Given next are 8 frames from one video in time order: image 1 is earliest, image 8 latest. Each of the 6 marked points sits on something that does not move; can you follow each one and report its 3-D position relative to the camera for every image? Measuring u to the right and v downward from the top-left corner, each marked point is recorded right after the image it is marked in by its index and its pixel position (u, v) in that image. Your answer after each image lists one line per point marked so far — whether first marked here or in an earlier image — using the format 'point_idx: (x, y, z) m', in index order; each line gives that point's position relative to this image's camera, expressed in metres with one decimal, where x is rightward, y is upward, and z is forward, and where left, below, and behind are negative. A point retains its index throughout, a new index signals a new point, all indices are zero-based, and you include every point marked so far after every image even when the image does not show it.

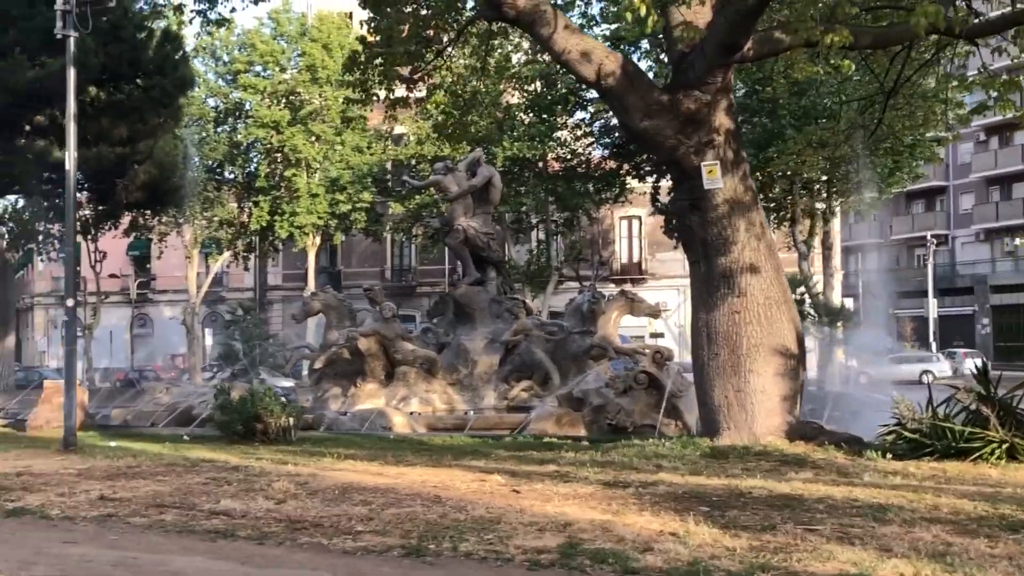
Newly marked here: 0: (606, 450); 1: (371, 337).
0: (+0.8, -1.4, +9.5) m
1: (-2.4, -0.8, +18.9) m
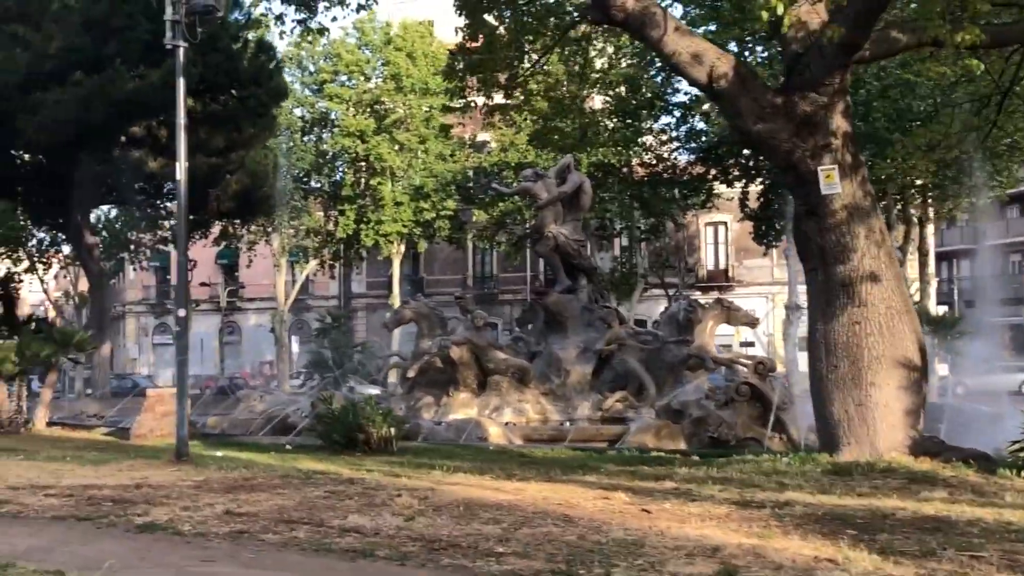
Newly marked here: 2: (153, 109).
0: (+1.8, -1.5, +9.3) m
1: (-0.8, -1.0, +18.8) m
2: (-5.9, +3.0, +18.4) m
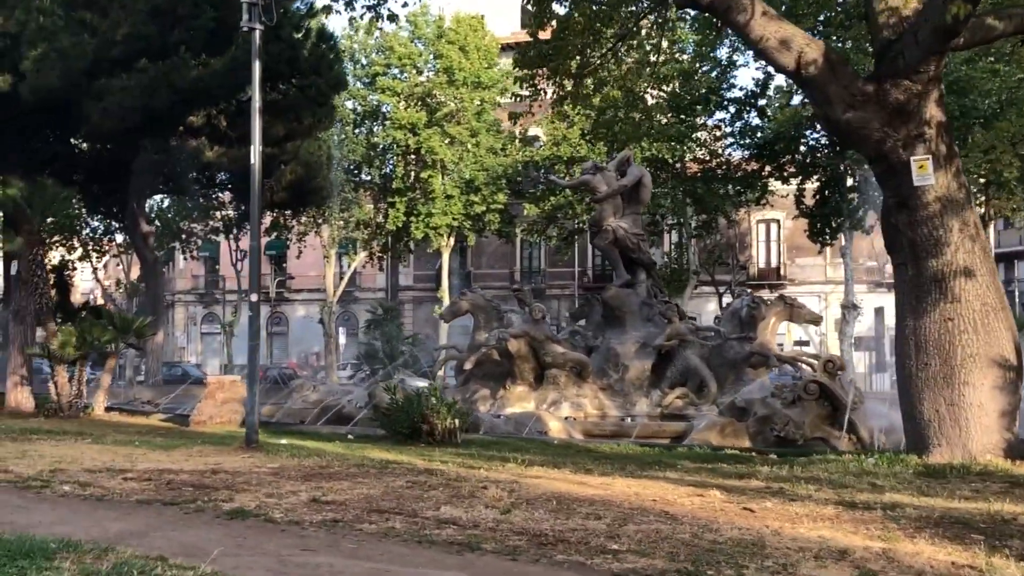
0: (+2.4, -1.5, +9.0) m
1: (+0.2, -0.9, +18.6) m
2: (-4.9, +3.2, +18.4) m
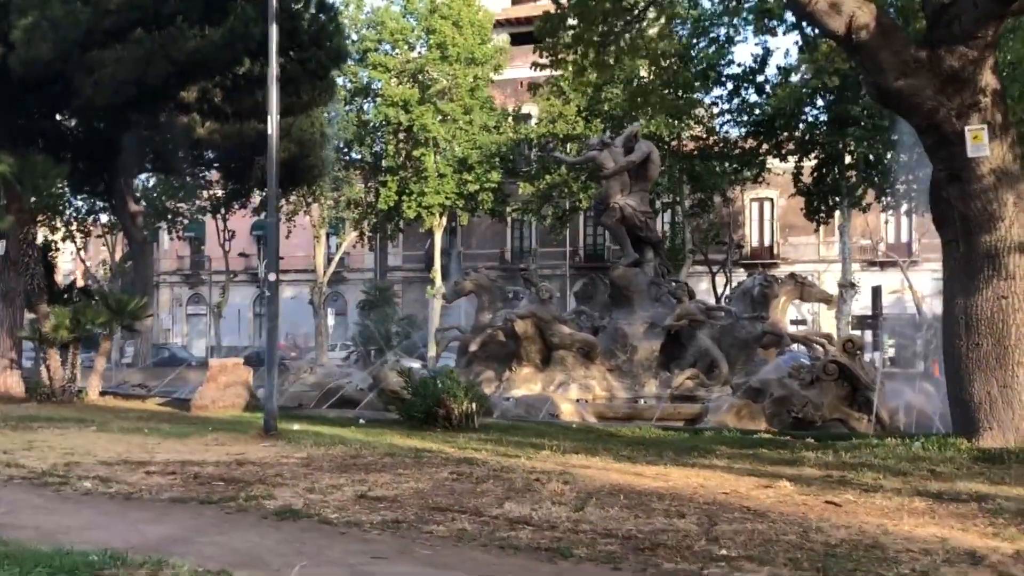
0: (+2.6, -1.3, +8.6) m
1: (+0.3, -0.5, +18.1) m
2: (-4.8, +3.5, +17.8) m
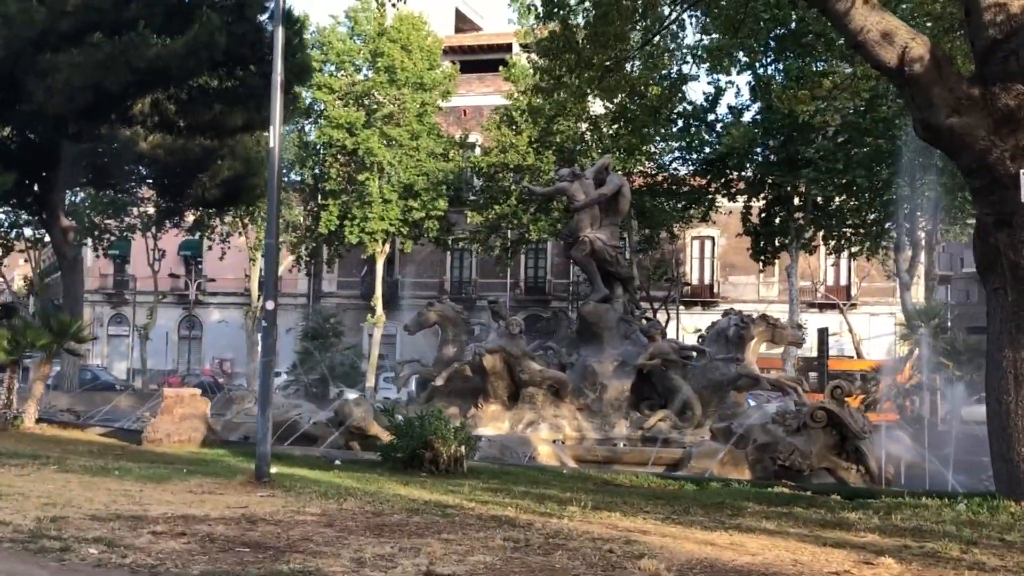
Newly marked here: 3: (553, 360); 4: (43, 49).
0: (+2.8, -1.6, +8.0) m
1: (-0.2, -1.0, +17.3) m
2: (-5.2, +3.2, +16.8) m
3: (+0.7, -1.2, +18.5) m
4: (-6.9, +3.5, +16.1) m
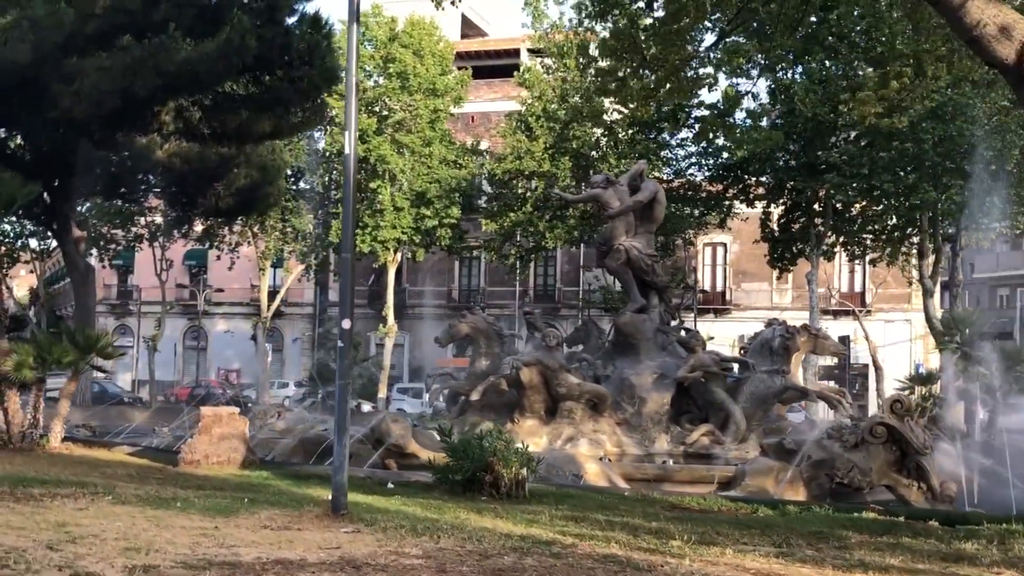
0: (+3.4, -1.7, +7.4) m
1: (+0.3, -1.2, +16.8) m
2: (-4.6, +3.0, +16.3) m
3: (+1.3, -1.4, +18.0) m
4: (-6.4, +3.3, +15.5) m
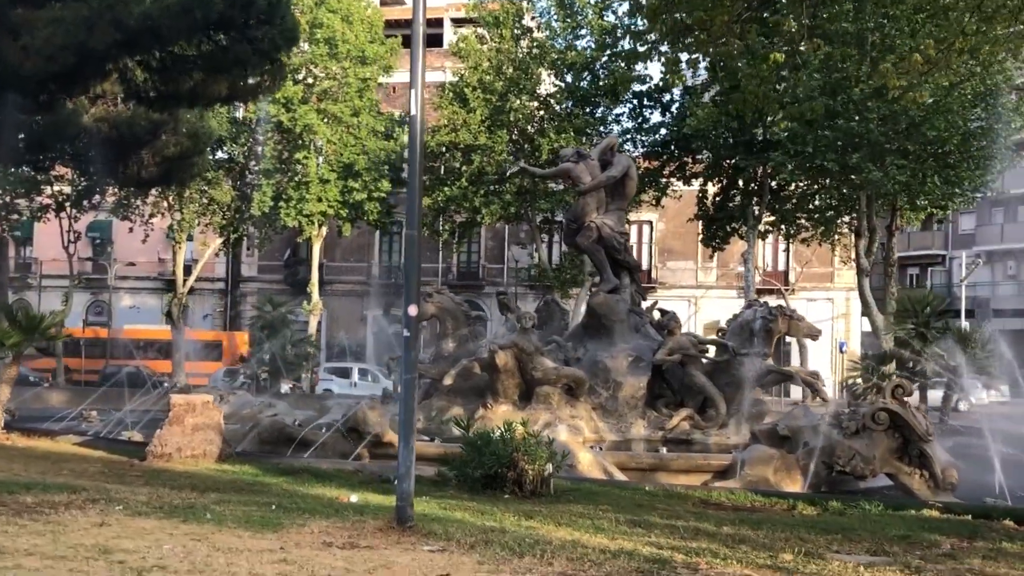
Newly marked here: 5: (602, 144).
0: (+3.9, -1.6, +7.0) m
1: (0.0, -0.9, +16.0) m
2: (-4.9, +3.3, +14.9) m
3: (+0.8, -1.1, +17.3) m
4: (-6.6, +3.6, +14.0) m
5: (+1.5, +2.4, +18.3) m
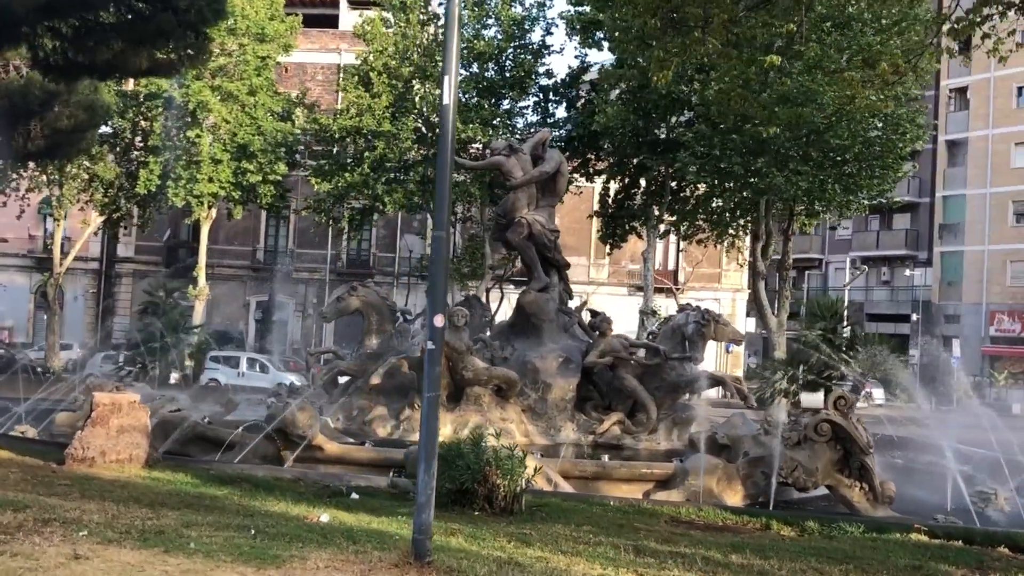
0: (+3.9, -1.8, +6.9) m
1: (-1.0, -0.8, +15.4) m
2: (-5.5, +3.5, +13.7) m
3: (-0.4, -1.0, +16.8) m
4: (-7.1, +3.9, +12.7) m
5: (+0.4, +2.4, +17.9) m
